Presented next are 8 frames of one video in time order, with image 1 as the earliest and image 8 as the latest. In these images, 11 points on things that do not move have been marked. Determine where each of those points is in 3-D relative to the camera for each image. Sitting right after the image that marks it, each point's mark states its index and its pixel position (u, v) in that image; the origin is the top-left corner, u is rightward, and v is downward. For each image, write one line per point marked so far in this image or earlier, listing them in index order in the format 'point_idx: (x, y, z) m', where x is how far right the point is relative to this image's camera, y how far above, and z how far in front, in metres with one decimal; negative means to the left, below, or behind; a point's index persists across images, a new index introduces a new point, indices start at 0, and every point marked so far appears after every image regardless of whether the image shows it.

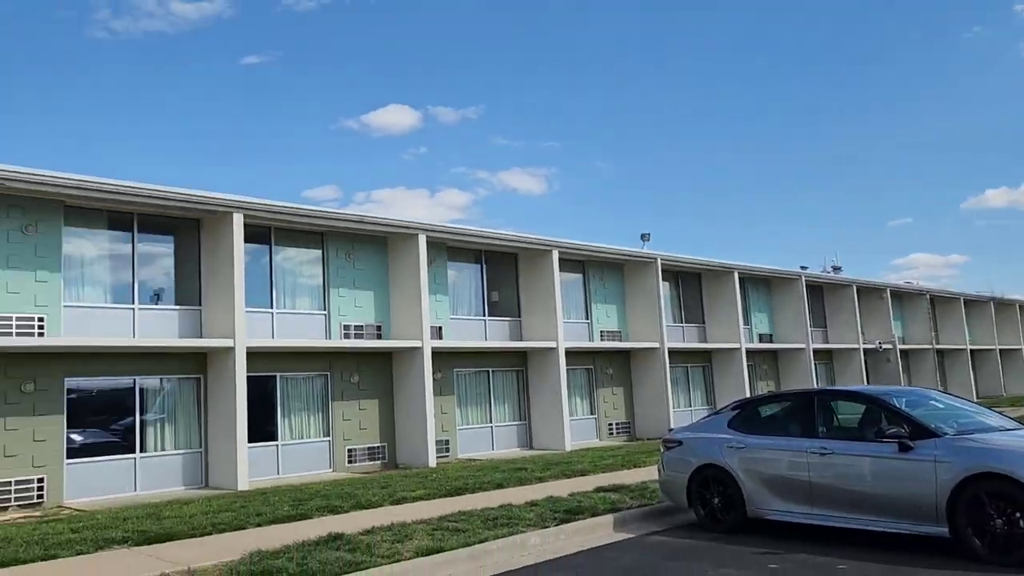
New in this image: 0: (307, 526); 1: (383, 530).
0: (-2.7, -3.1, +11.0) m
1: (-1.6, -2.9, +10.2) m
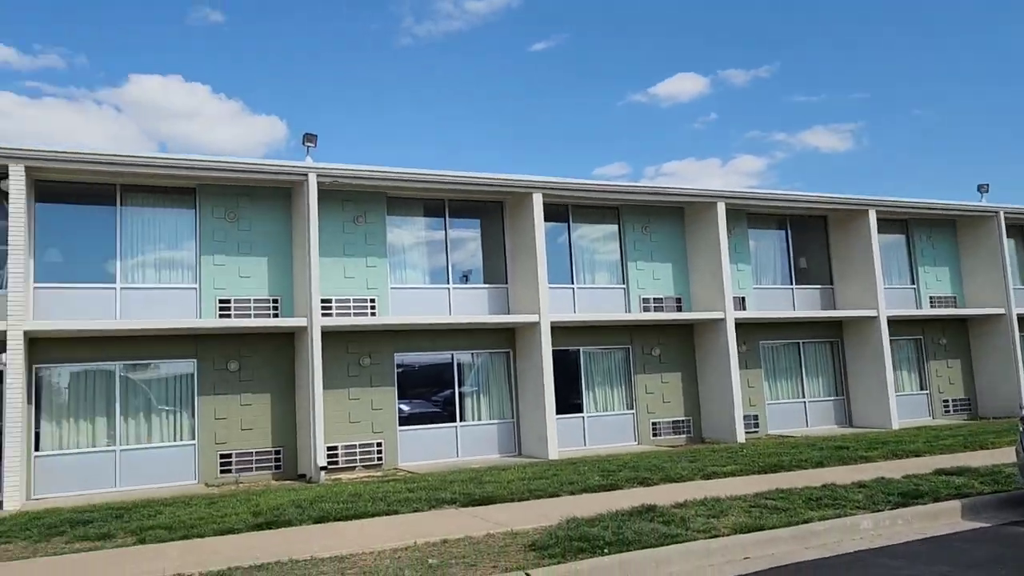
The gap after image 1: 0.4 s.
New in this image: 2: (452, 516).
0: (+1.4, -2.7, +11.0) m
1: (+2.2, -2.5, +10.0) m
2: (-0.7, -2.7, +9.9) m
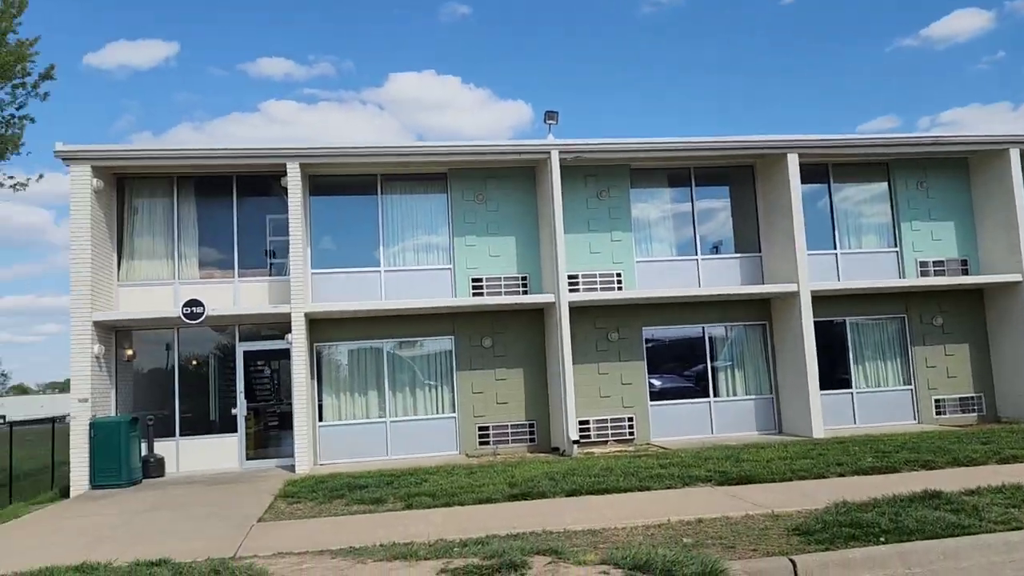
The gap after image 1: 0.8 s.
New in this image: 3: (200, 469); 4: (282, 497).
0: (+4.5, -2.3, +10.0) m
1: (+4.9, -2.1, +8.7) m
2: (+2.2, -2.3, +9.5) m
3: (-5.4, -3.1, +14.6) m
4: (-2.9, -2.6, +10.8) m
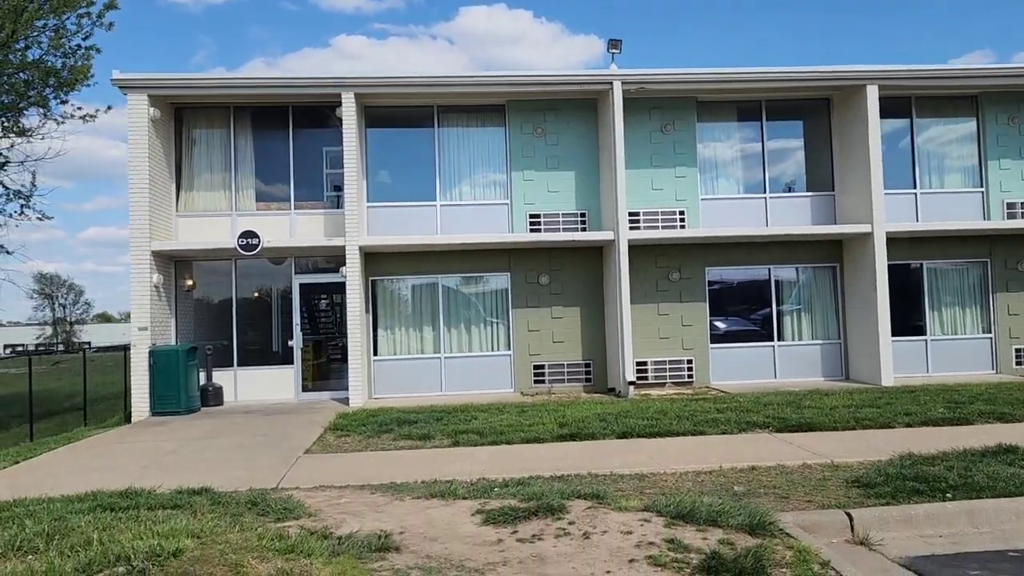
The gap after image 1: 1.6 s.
0: (+5.0, -1.6, +9.4) m
1: (+5.4, -1.5, +8.1) m
2: (+2.7, -1.6, +9.1) m
3: (-4.4, -1.9, +14.8) m
4: (-2.3, -1.8, +10.8) m
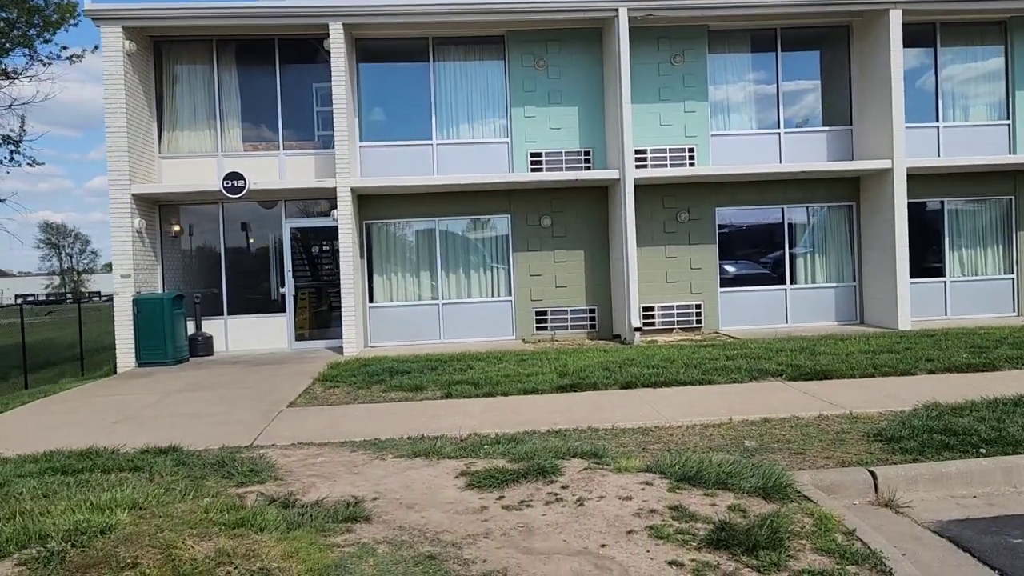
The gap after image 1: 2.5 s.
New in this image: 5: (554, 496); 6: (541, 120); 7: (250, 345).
0: (+5.0, -1.0, +8.8) m
1: (+5.3, -1.0, +7.5) m
2: (+2.7, -1.0, +8.5) m
3: (-4.4, -1.0, +14.3) m
4: (-2.3, -1.1, +10.3) m
5: (+0.2, -1.2, +4.8) m
6: (+0.5, +2.9, +14.7) m
7: (-4.4, -1.0, +14.3) m
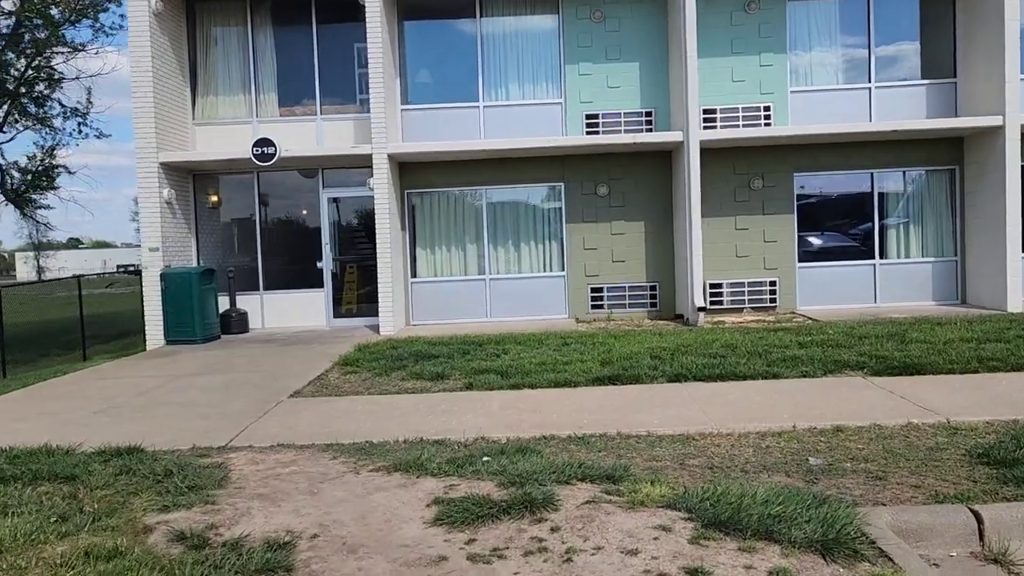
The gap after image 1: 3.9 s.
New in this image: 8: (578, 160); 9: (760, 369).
0: (+5.2, -0.8, +7.1) m
1: (+5.4, -0.8, +5.8) m
2: (+2.9, -0.8, +7.1) m
3: (-3.6, -0.6, +13.5) m
4: (-1.9, -0.8, +9.3) m
5: (+0.1, -1.1, +3.6) m
6: (+1.4, +3.3, +13.3) m
7: (-3.6, -0.6, +13.6) m
8: (+1.0, +2.0, +13.2) m
9: (+2.3, -0.7, +7.9) m
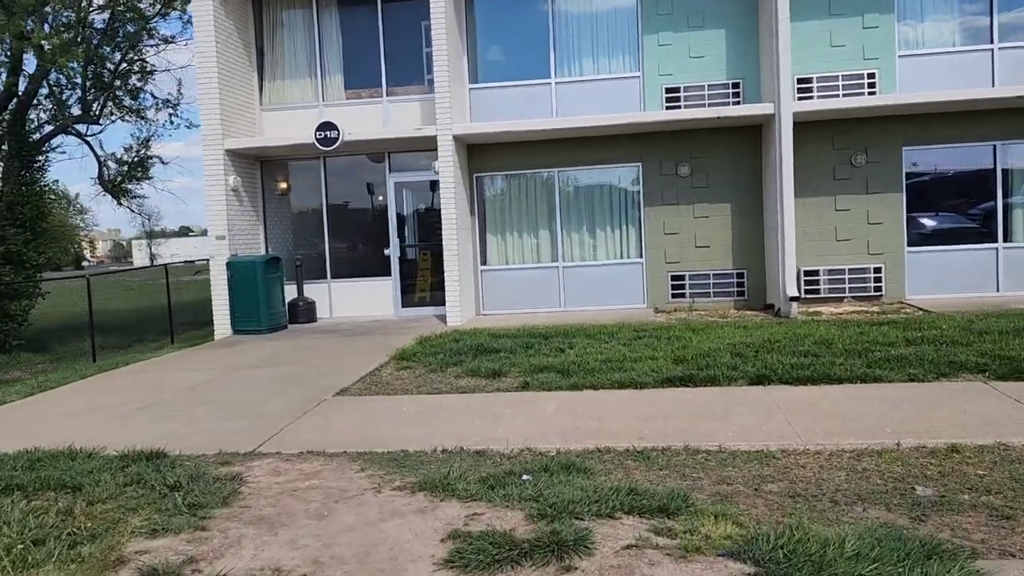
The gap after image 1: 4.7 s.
0: (+5.7, -0.7, +5.8) m
1: (+5.7, -0.8, +4.5) m
2: (+3.3, -0.8, +6.1) m
3: (-2.4, -0.4, +13.2) m
4: (-1.2, -0.7, +8.8) m
5: (+0.2, -1.1, +2.9) m
6: (+2.5, +3.5, +12.4) m
7: (-2.4, -0.4, +13.2) m
8: (+2.1, +2.2, +12.3) m
9: (+2.8, -0.7, +6.9) m
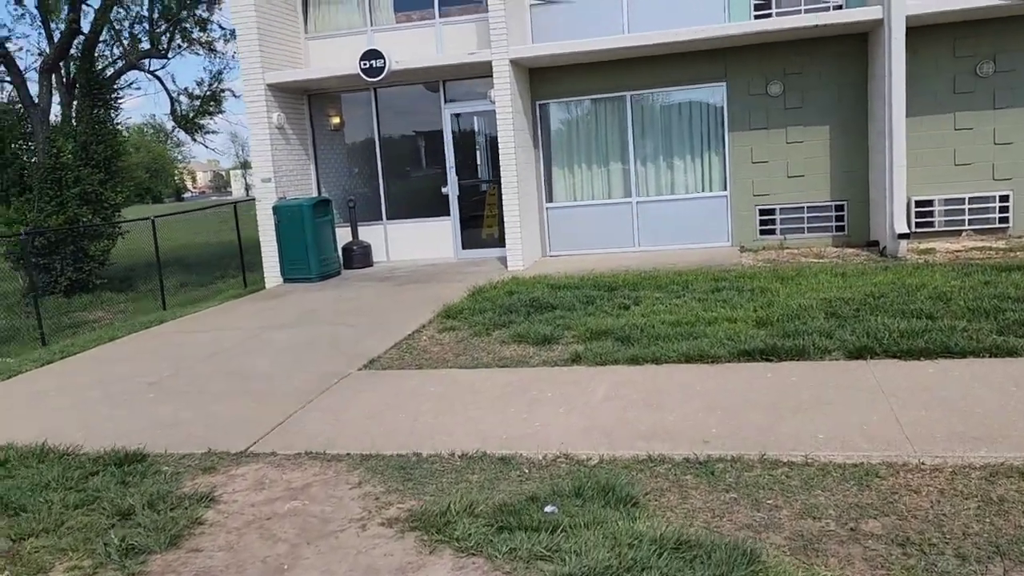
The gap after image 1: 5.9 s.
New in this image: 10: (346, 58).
0: (+5.8, -0.4, +4.2) m
1: (+5.8, -0.6, +2.9) m
2: (+3.5, -0.5, +4.7) m
3: (-1.4, +0.4, +12.3) m
4: (-0.7, -0.3, +7.9) m
5: (+0.1, -1.2, +2.0) m
6: (+3.3, +4.3, +10.6) m
7: (-1.4, +0.5, +12.4) m
8: (+3.0, +3.0, +10.8) m
9: (+3.1, -0.3, +5.6) m
10: (-2.4, +3.3, +12.2) m
